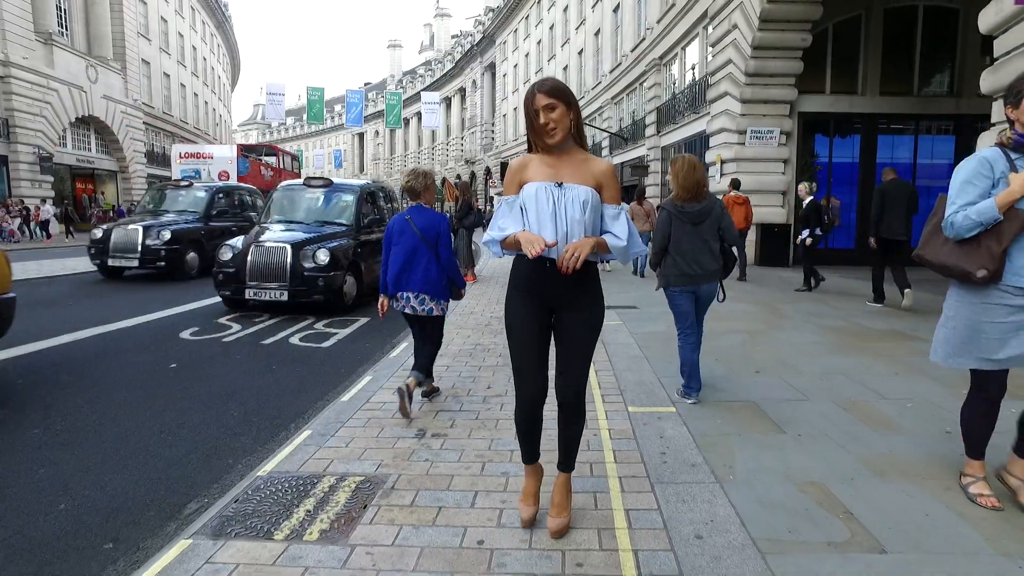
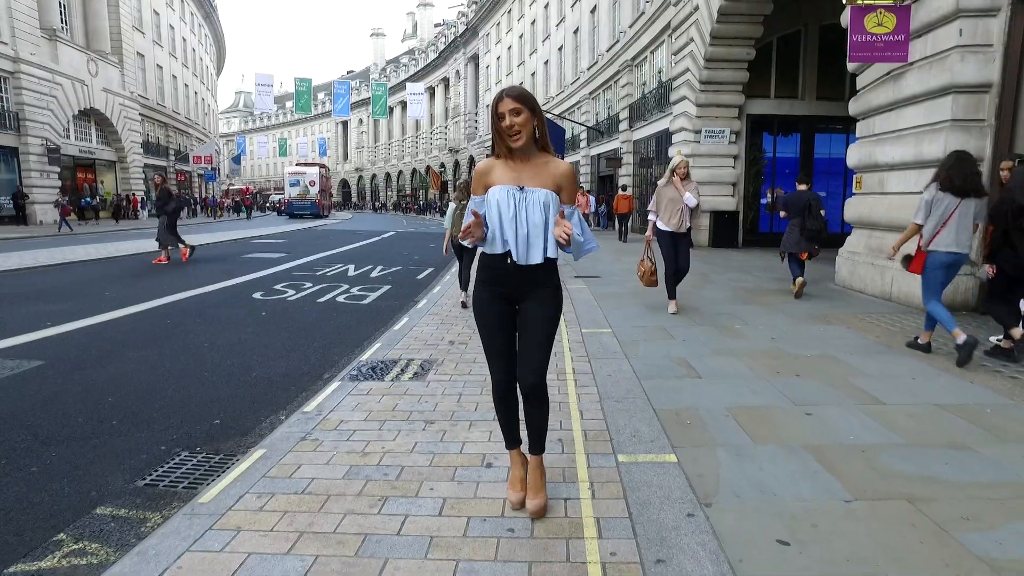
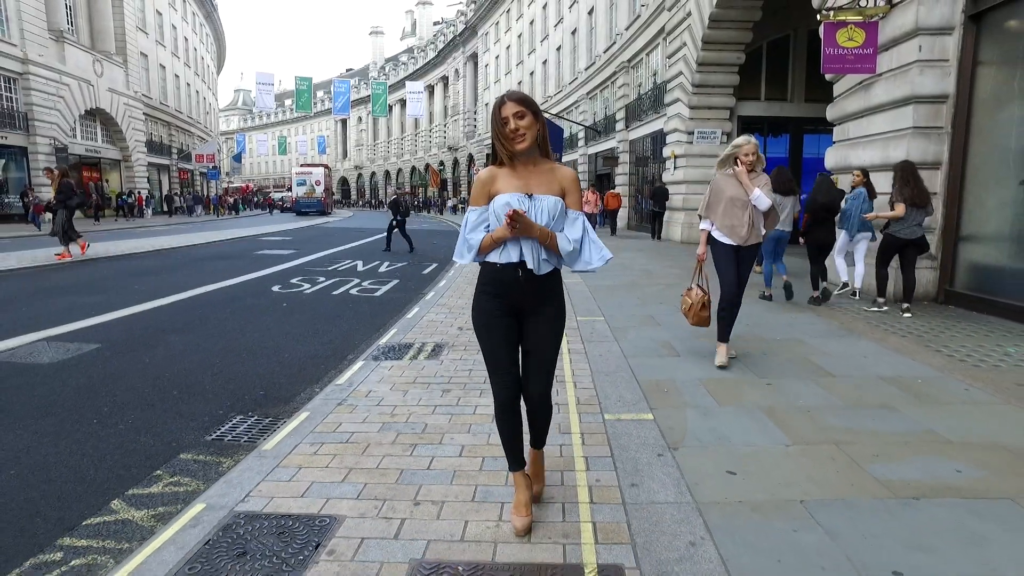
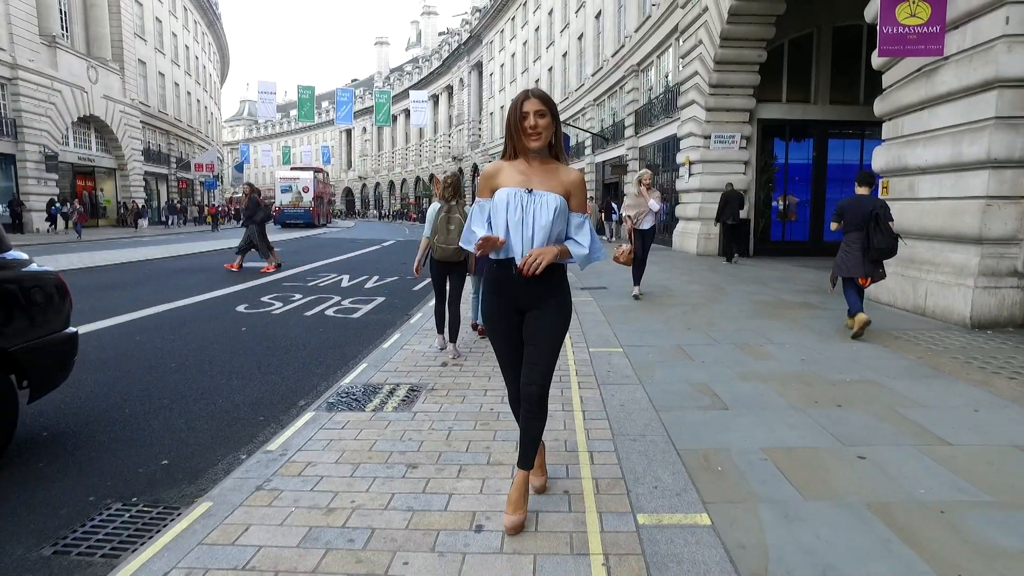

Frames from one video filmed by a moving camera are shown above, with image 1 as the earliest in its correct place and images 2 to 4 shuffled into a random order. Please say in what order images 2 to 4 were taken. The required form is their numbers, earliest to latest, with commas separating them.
4, 2, 3
